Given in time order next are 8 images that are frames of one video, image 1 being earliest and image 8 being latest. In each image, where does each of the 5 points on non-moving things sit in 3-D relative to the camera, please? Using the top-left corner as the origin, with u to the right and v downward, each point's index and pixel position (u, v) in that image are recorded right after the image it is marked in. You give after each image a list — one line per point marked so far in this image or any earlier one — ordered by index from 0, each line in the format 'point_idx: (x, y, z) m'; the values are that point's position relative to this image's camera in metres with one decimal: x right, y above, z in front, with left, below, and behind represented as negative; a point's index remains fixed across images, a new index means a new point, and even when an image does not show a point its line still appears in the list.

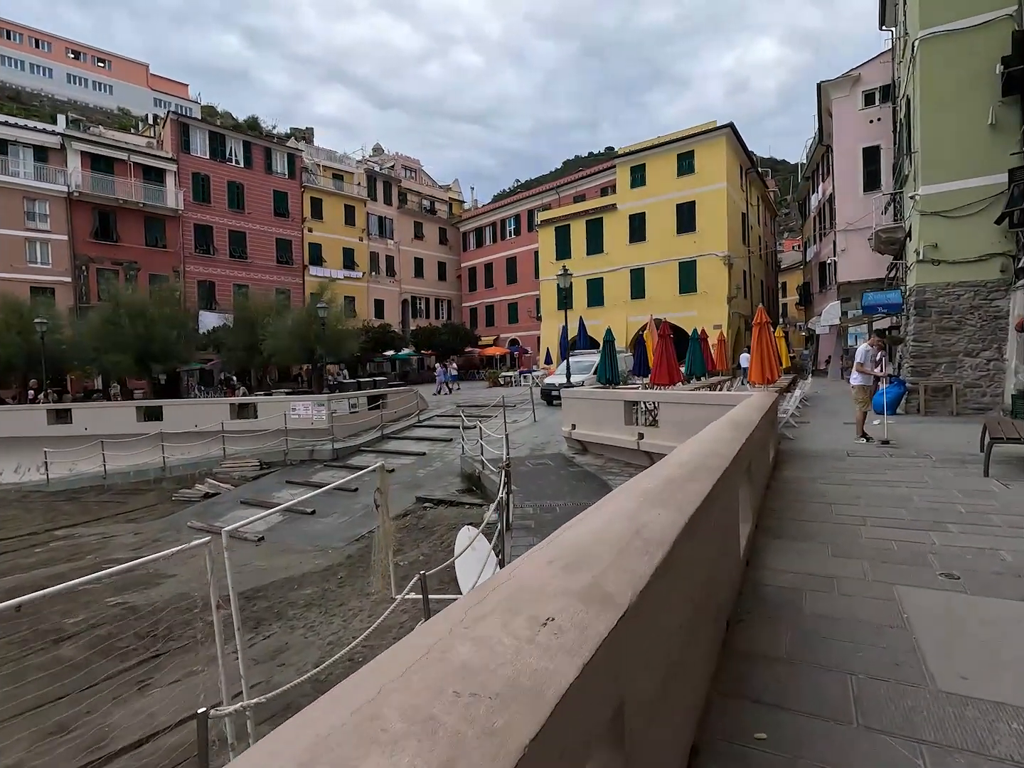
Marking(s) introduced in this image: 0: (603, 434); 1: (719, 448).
0: (+2.0, -1.1, +11.8) m
1: (+1.3, -0.4, +3.3) m
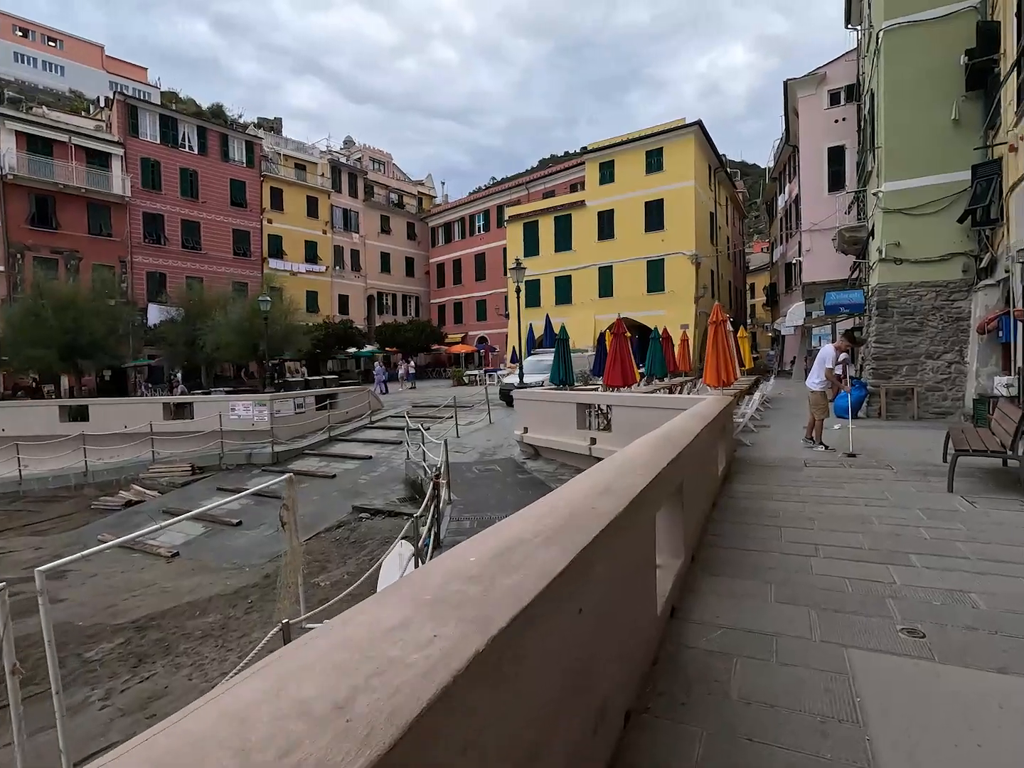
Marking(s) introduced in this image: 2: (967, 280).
0: (+0.9, -1.1, +11.1) m
1: (+0.6, -0.4, +2.6) m
2: (+9.4, +2.2, +11.0) m
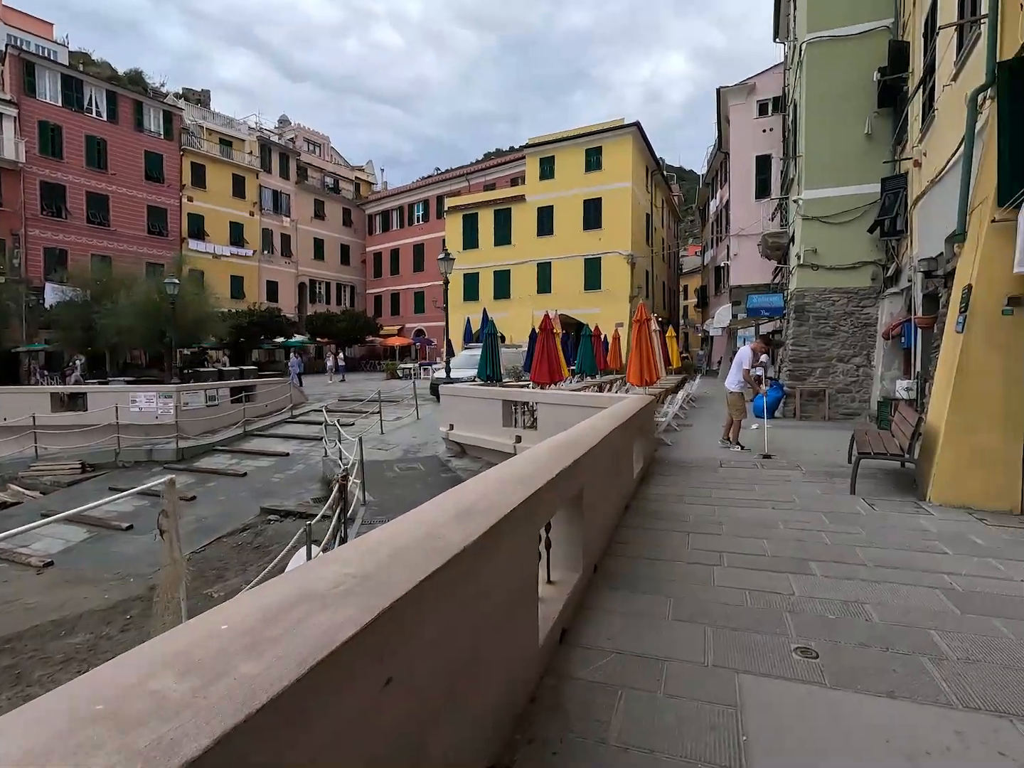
0: (-0.7, -1.0, +10.8) m
1: (0.0, -0.5, +2.3) m
2: (+7.9, +2.1, +11.6) m
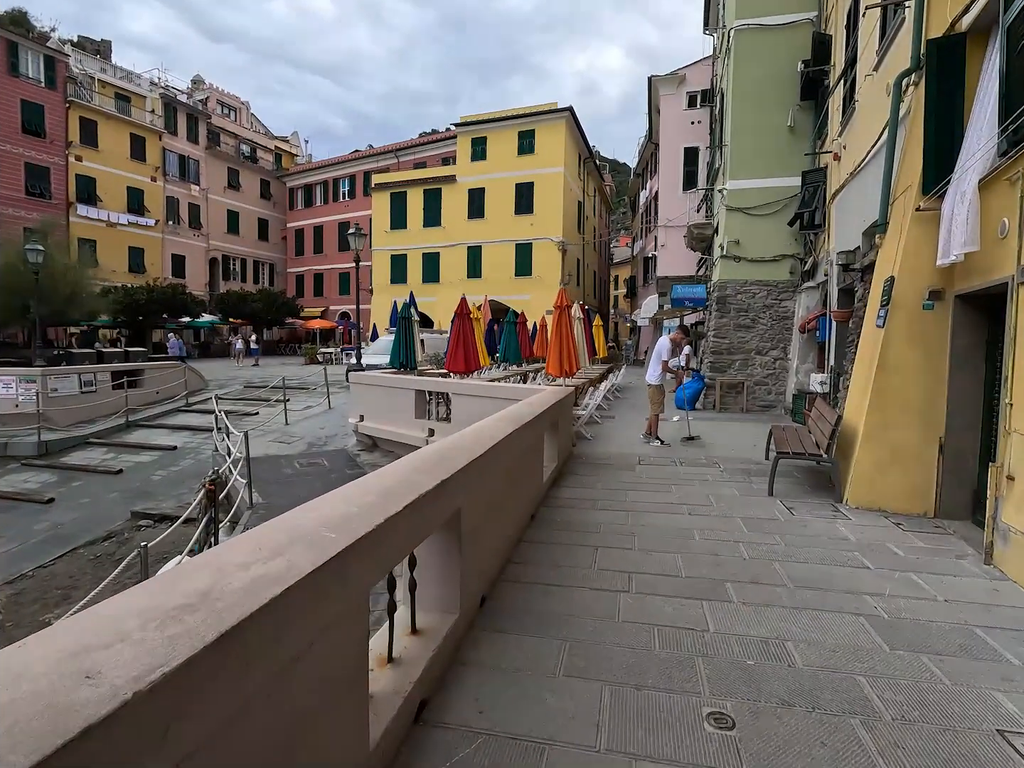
0: (-2.3, -0.8, +10.0) m
1: (-0.6, -0.5, +1.5) m
2: (+6.2, +2.3, +11.7) m
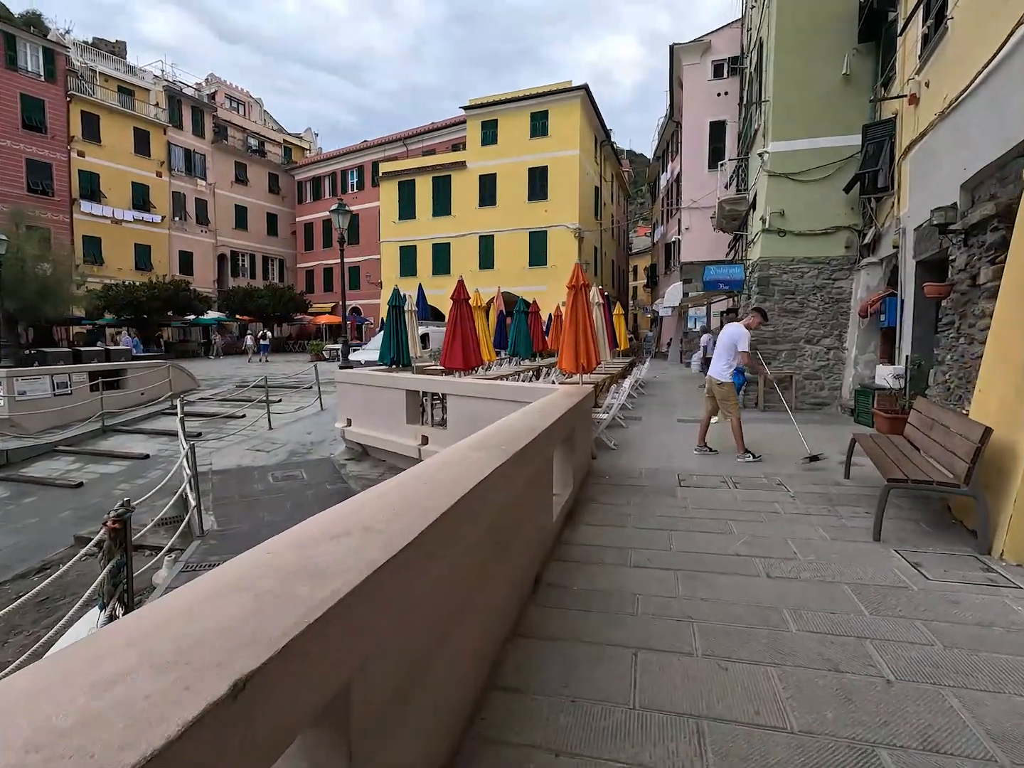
0: (-2.1, -0.8, +8.6) m
1: (-0.7, -0.5, +0.1) m
2: (+6.3, +2.4, +10.0) m
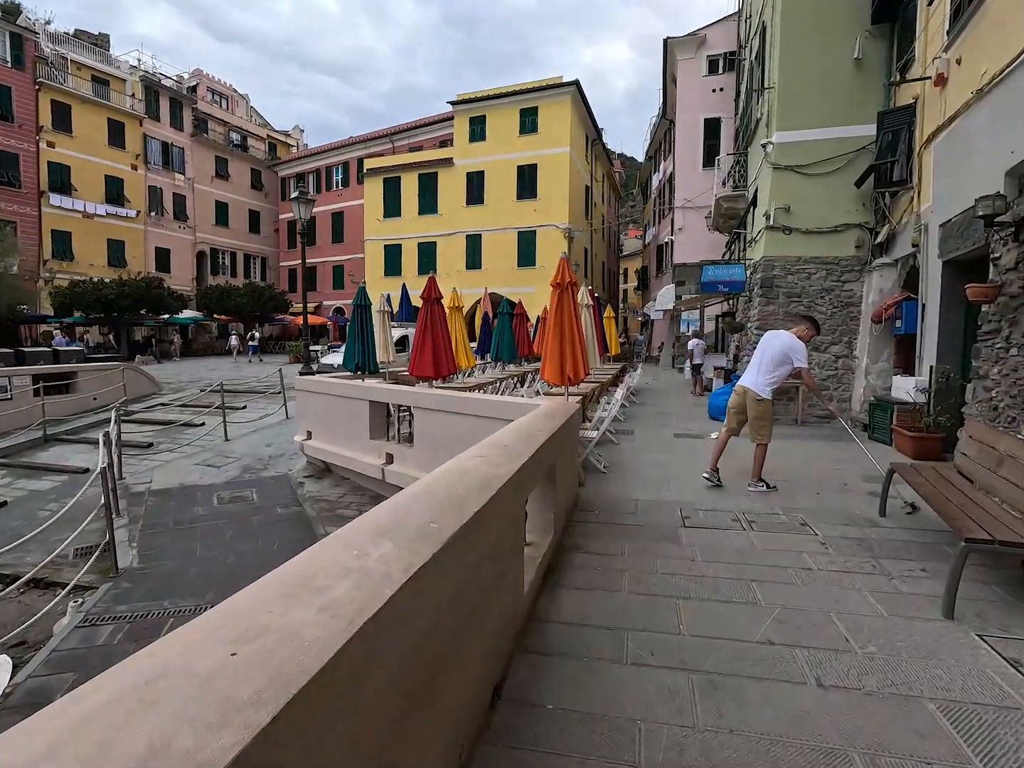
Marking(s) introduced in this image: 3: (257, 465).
0: (-2.4, -0.9, +7.6) m
1: (-0.9, -0.6, -0.8) m
2: (+6.0, +2.2, +9.2) m
3: (-4.1, -1.3, +8.6) m
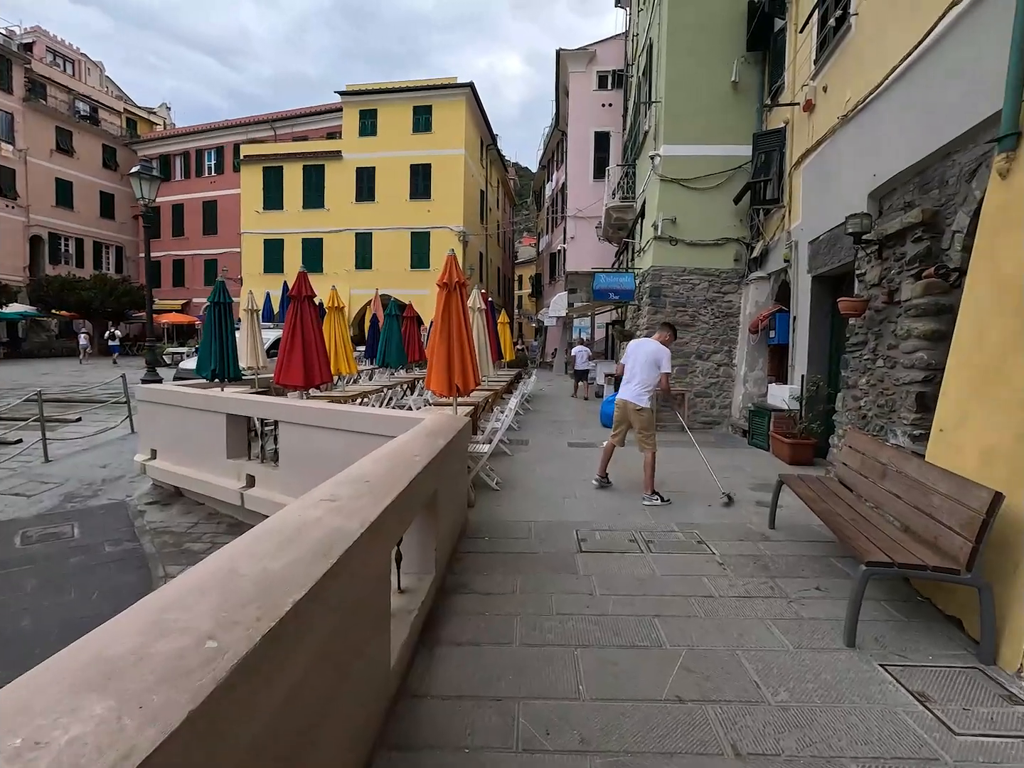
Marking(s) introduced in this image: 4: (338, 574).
0: (-3.9, -1.1, +6.5) m
1: (-0.7, -0.7, -1.5) m
2: (+4.1, +2.1, +9.7) m
3: (-5.7, -1.4, +7.2) m
4: (-0.5, -0.5, +1.5) m
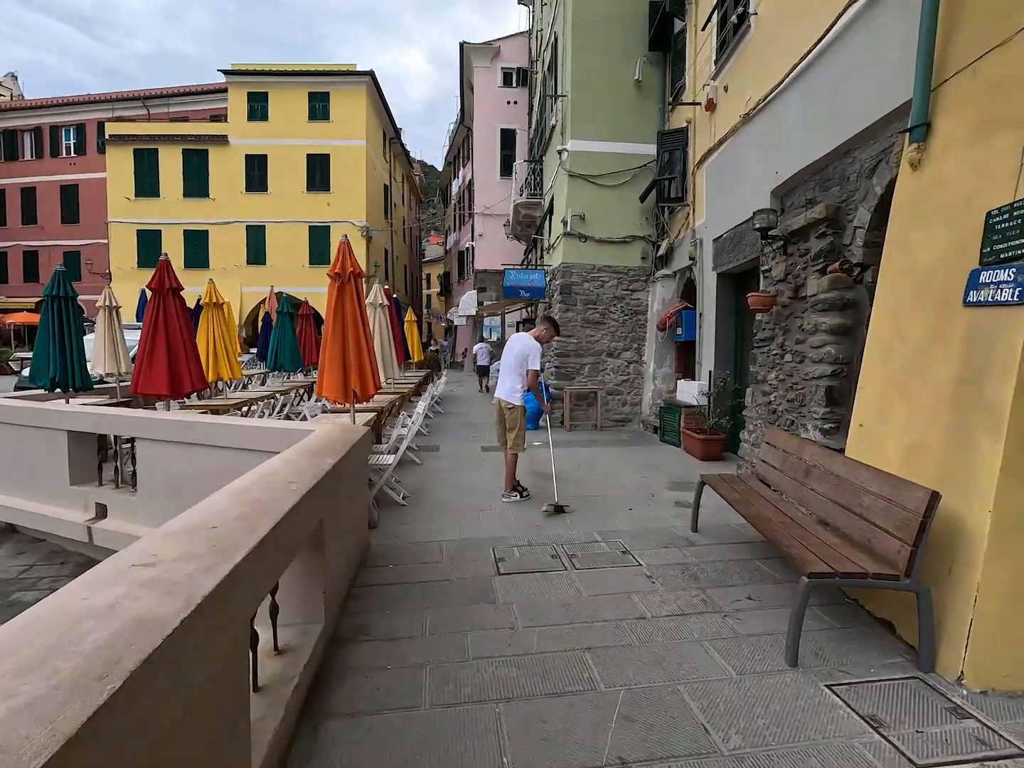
0: (-4.8, -1.2, +5.3) m
1: (-0.4, -0.7, -2.0) m
2: (+2.4, +2.1, +9.8) m
3: (-6.8, -1.6, +5.7) m
4: (-0.7, -0.6, +0.9) m
